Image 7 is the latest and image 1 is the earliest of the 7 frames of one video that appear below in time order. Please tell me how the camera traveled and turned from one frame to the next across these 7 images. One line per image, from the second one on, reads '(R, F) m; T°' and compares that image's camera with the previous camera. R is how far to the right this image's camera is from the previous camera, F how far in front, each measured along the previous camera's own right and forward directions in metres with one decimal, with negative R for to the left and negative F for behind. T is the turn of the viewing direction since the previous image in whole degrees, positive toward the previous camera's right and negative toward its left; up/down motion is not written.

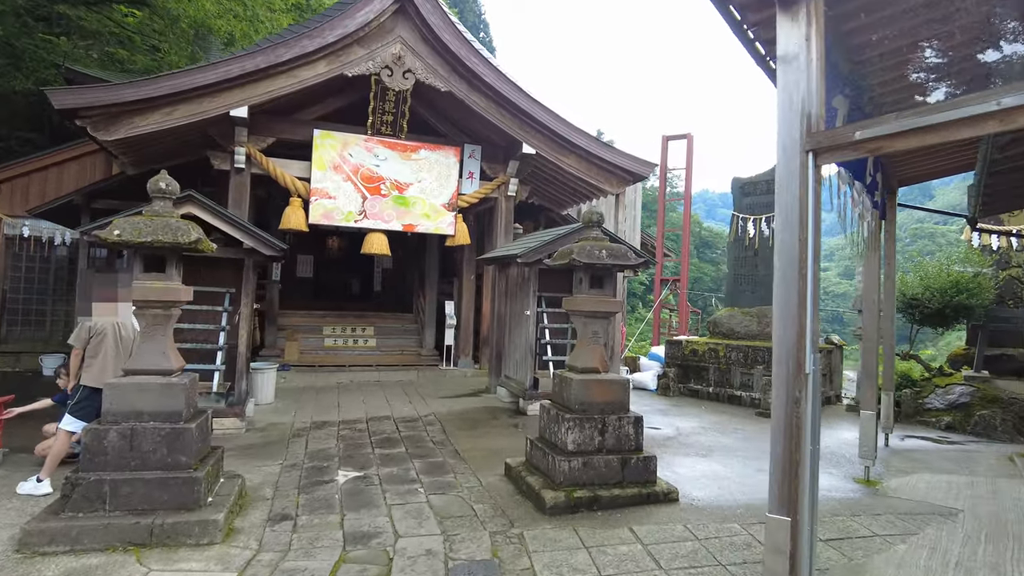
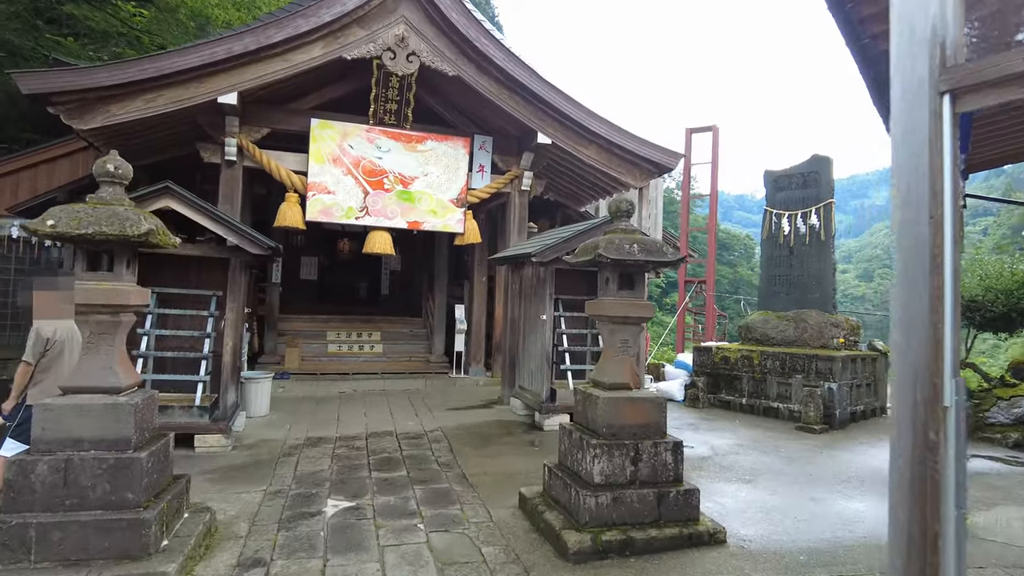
(0.0, +0.7) m; -1°
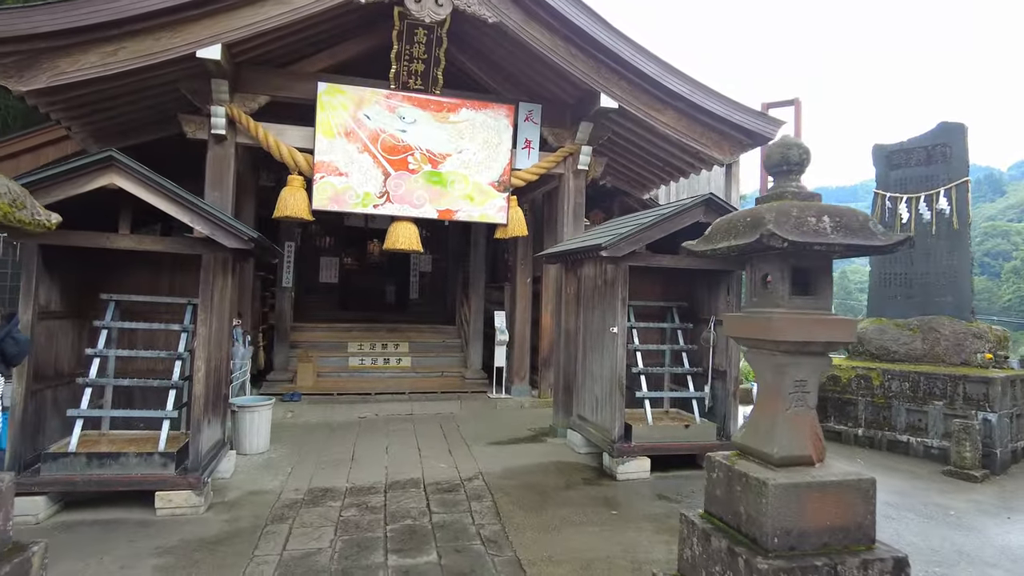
(-0.2, +1.6) m; -3°
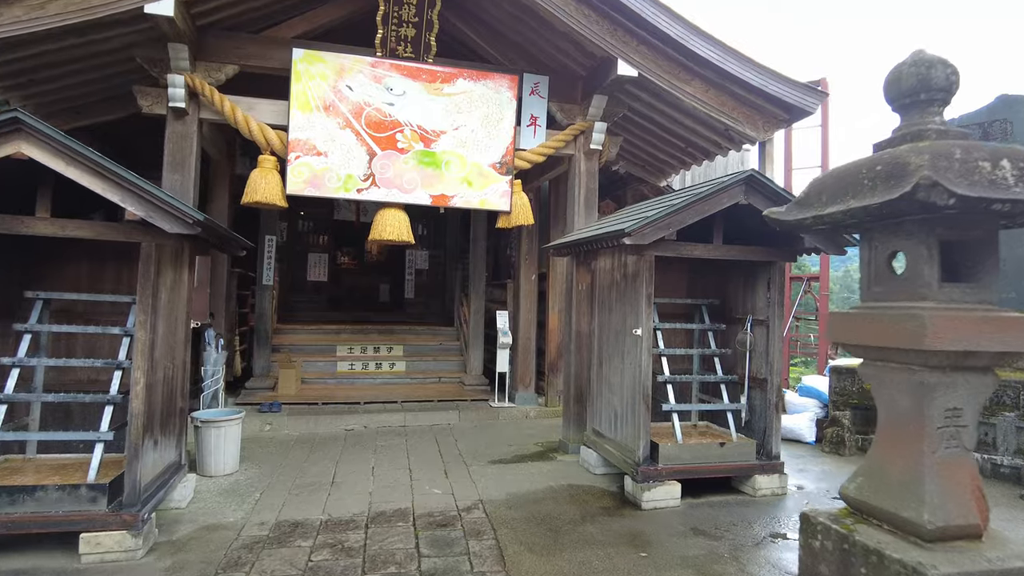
(0.0, +0.8) m; 0°
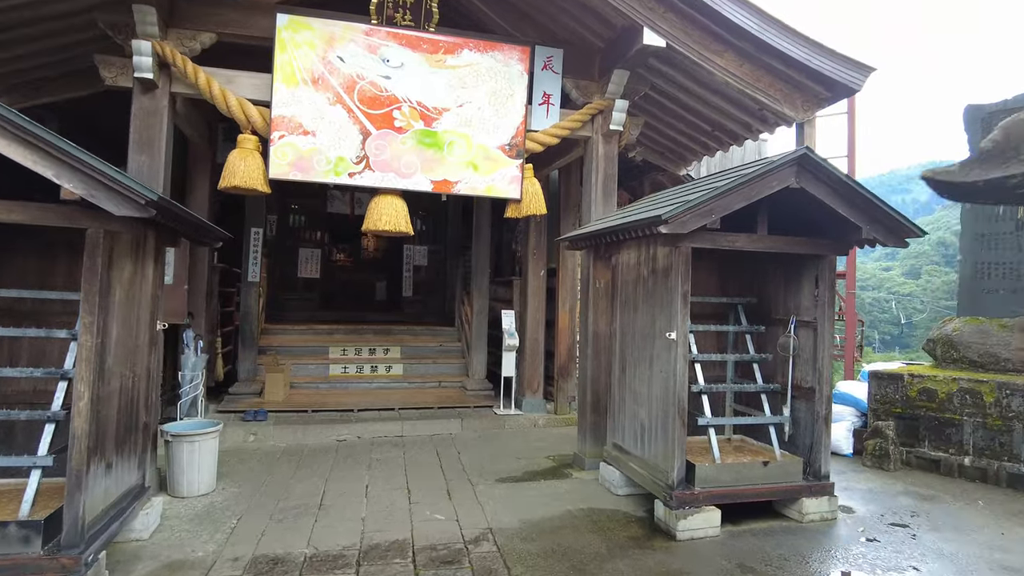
(-0.1, +0.6) m; 0°
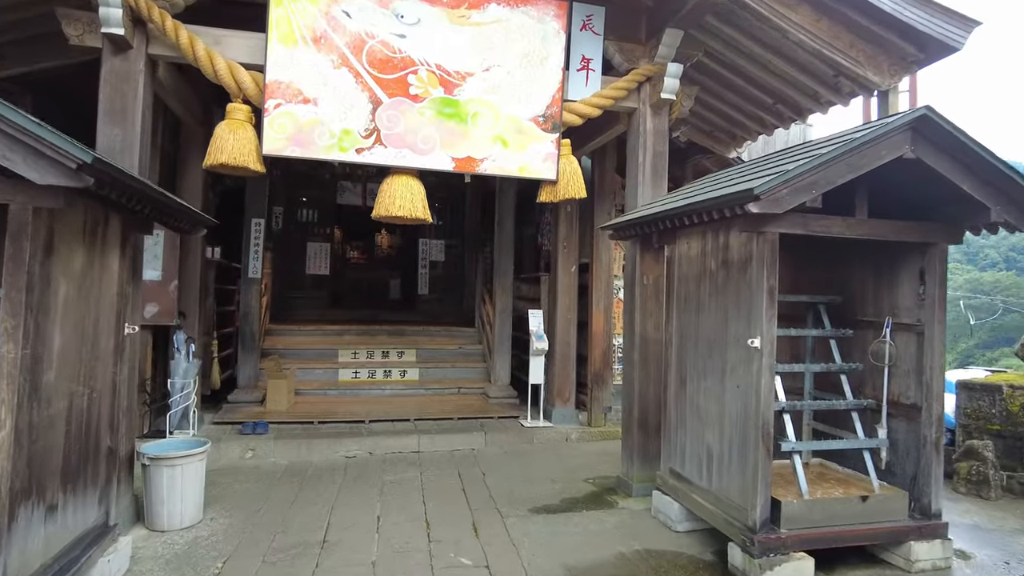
(-0.1, +0.7) m; -1°
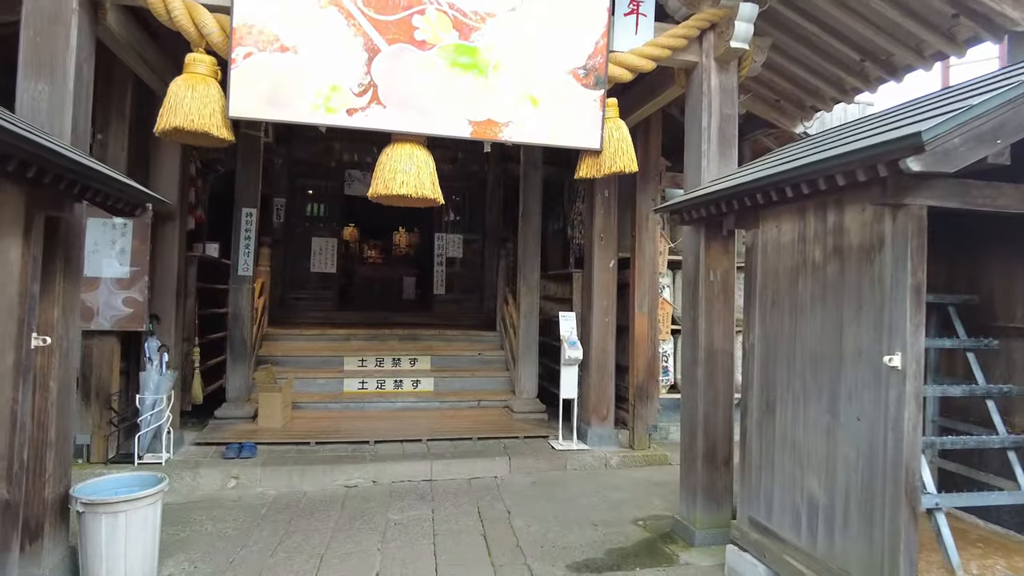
(-0.1, +0.9) m; -2°
